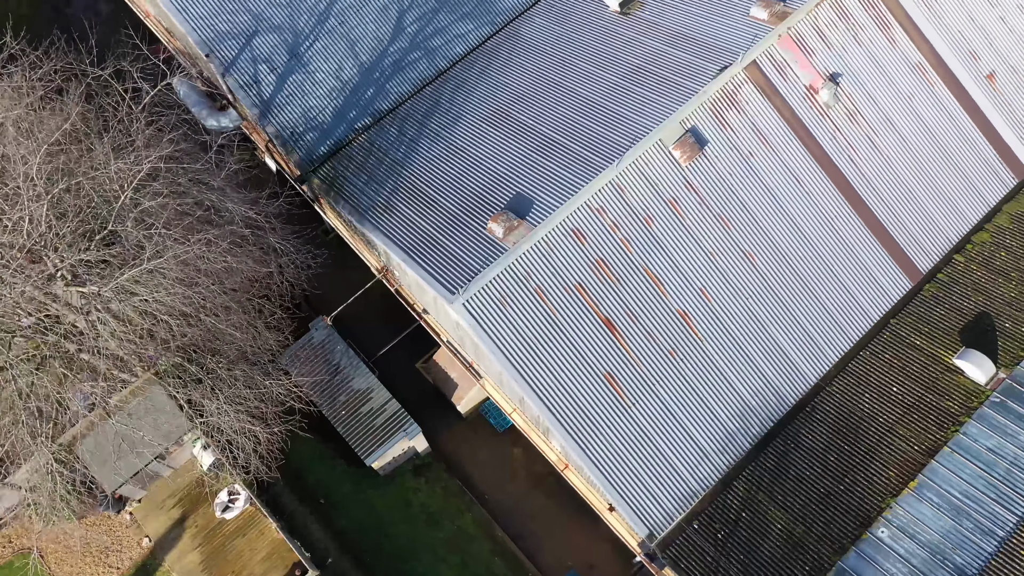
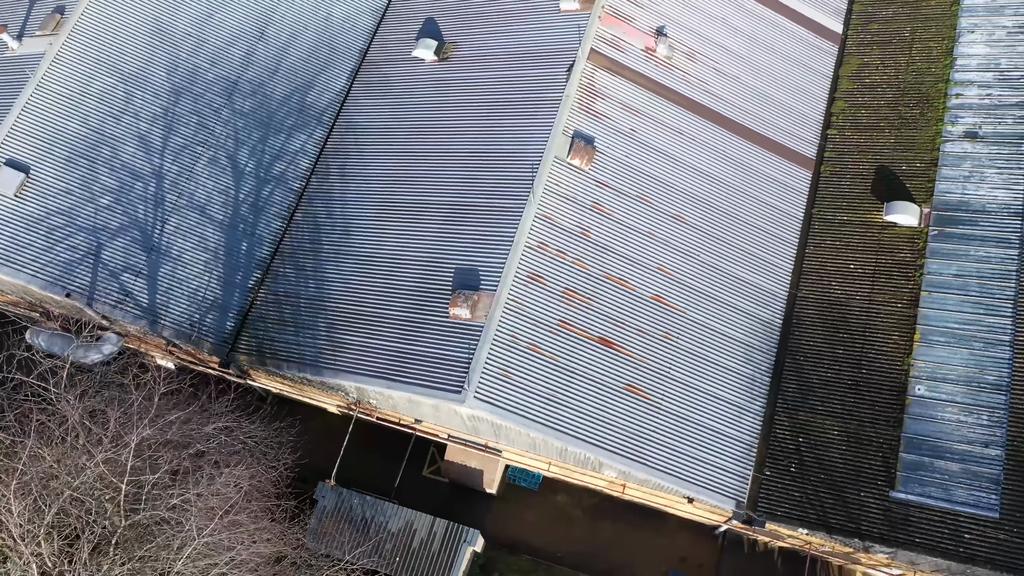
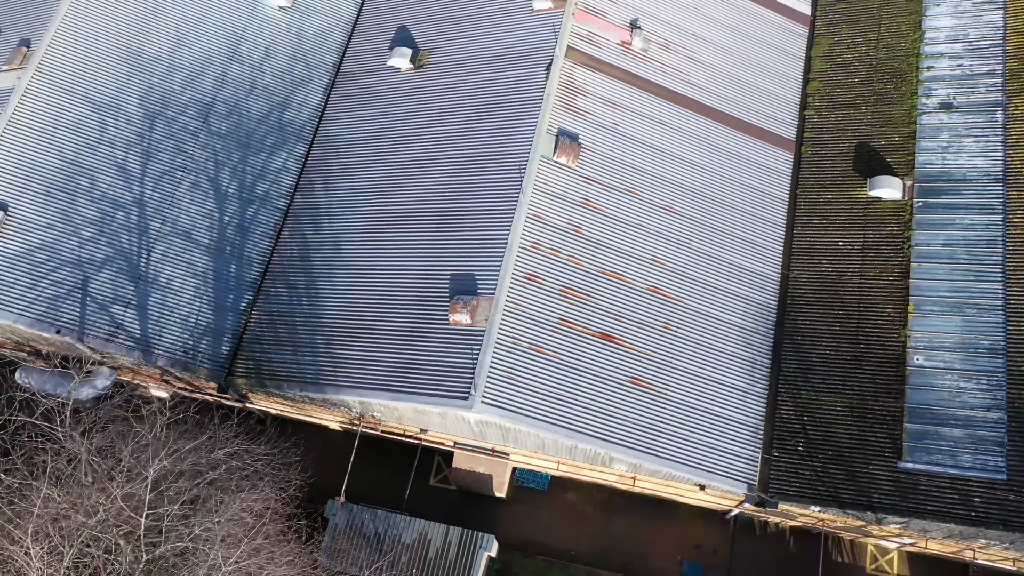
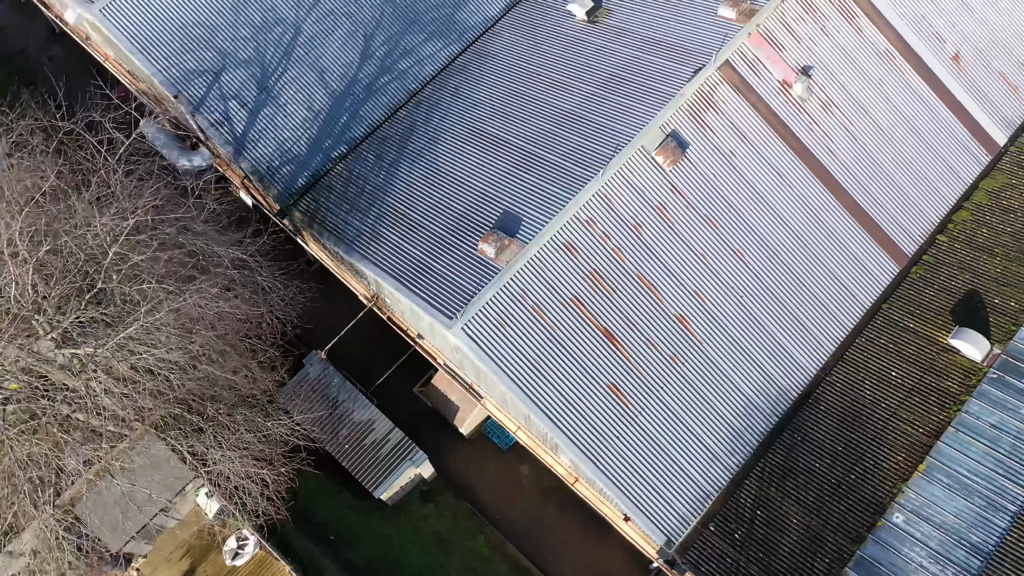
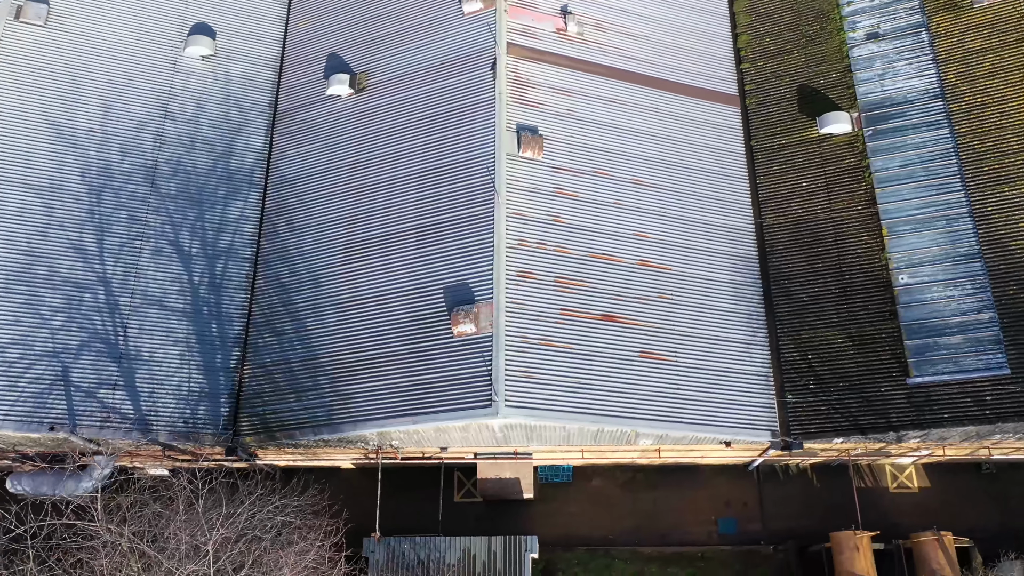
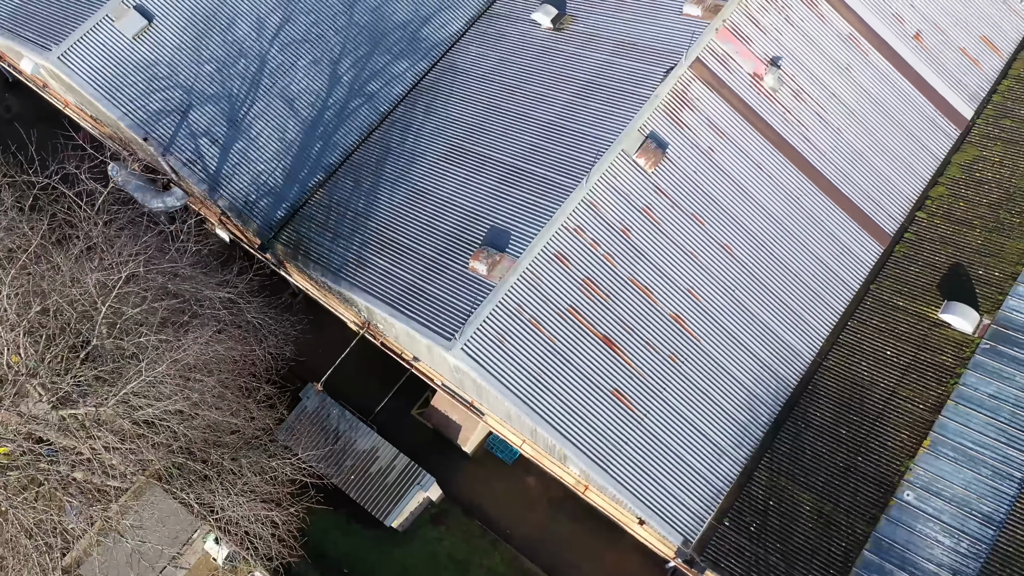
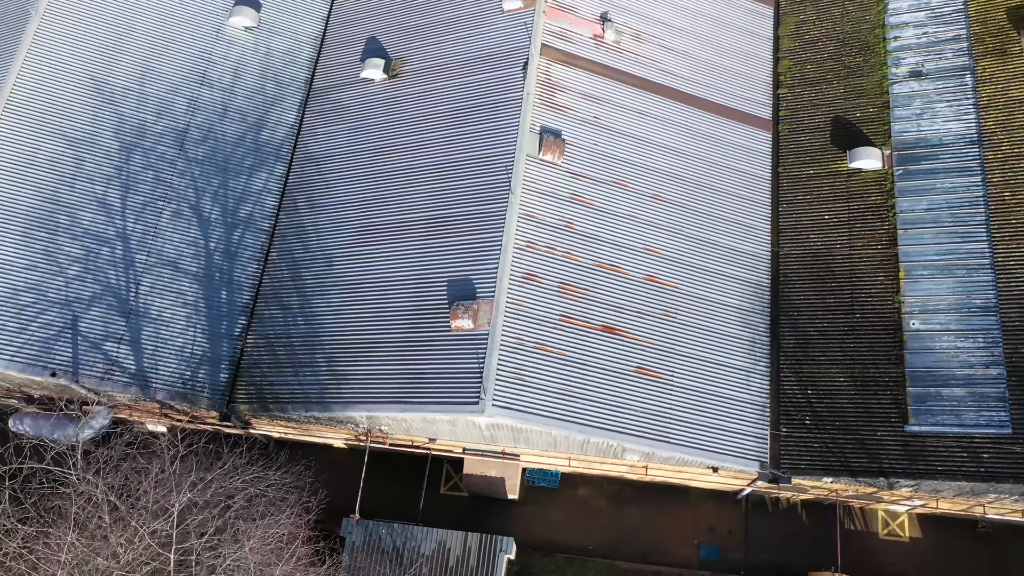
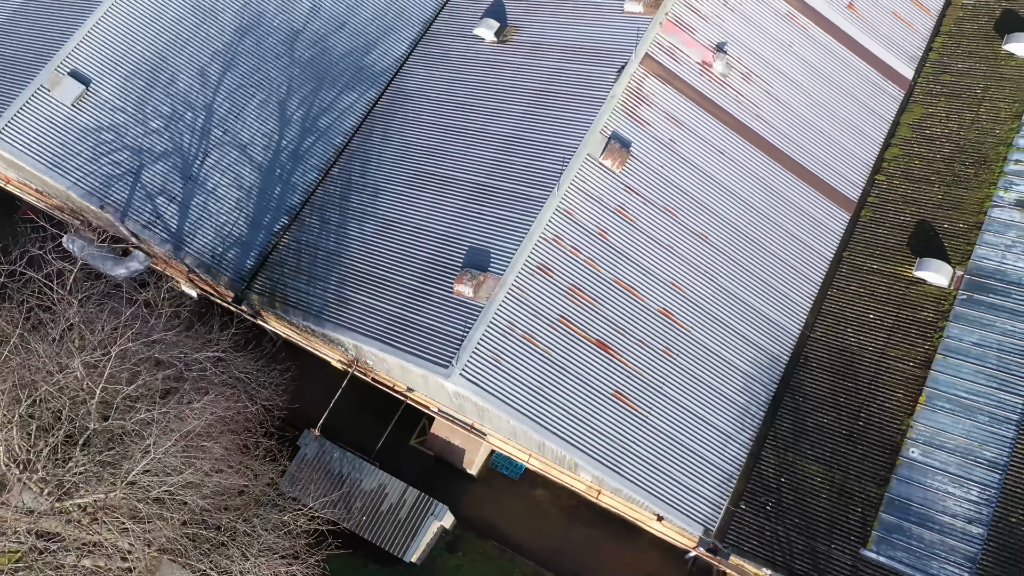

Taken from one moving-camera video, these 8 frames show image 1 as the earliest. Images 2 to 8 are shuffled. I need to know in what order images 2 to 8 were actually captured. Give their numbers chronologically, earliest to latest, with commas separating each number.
4, 6, 8, 2, 3, 7, 5
